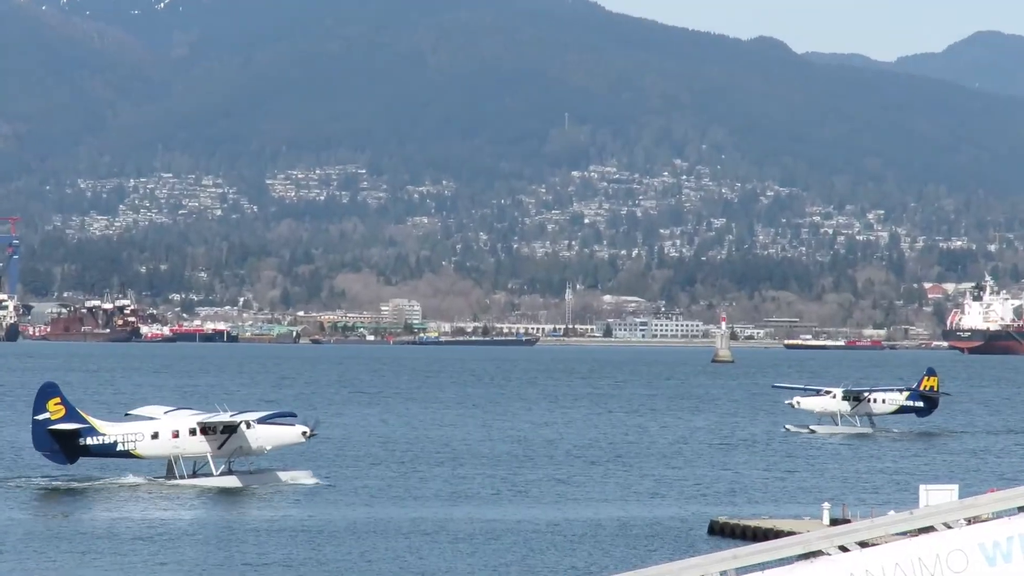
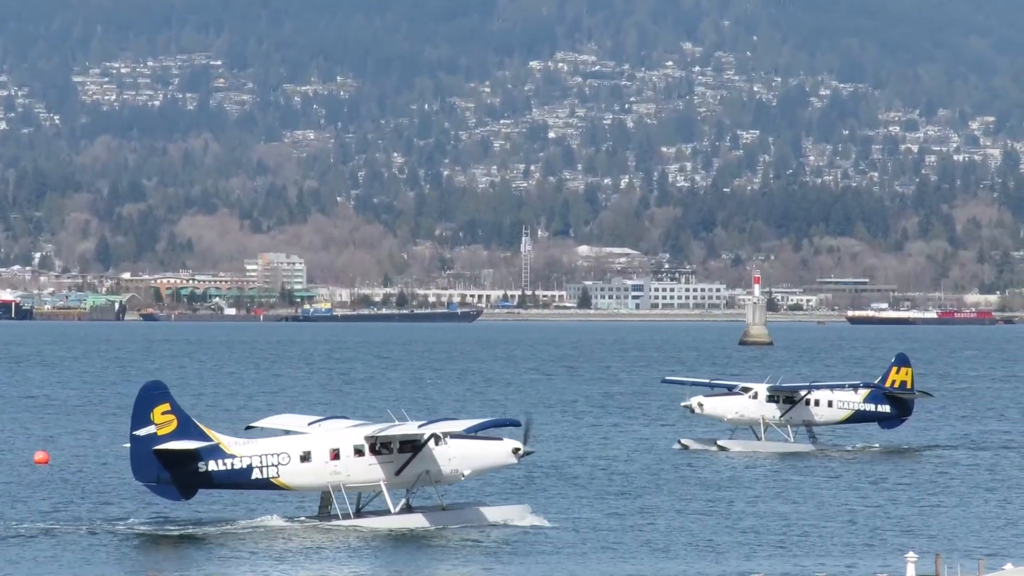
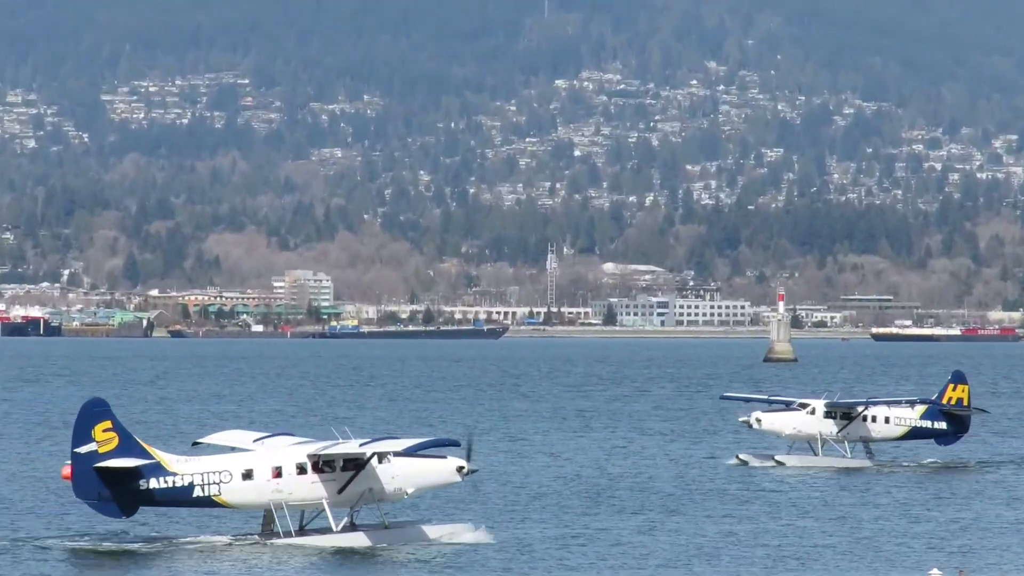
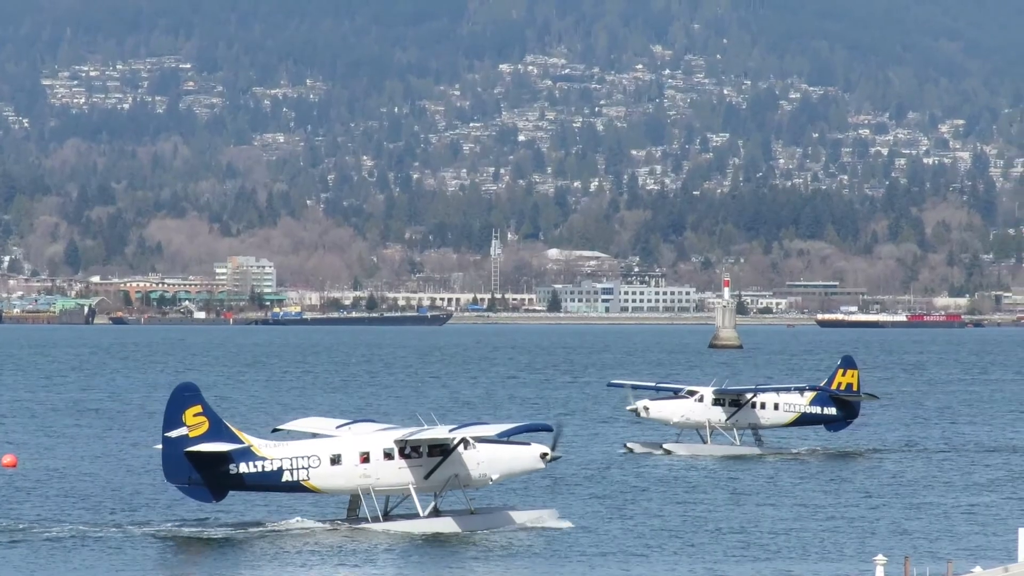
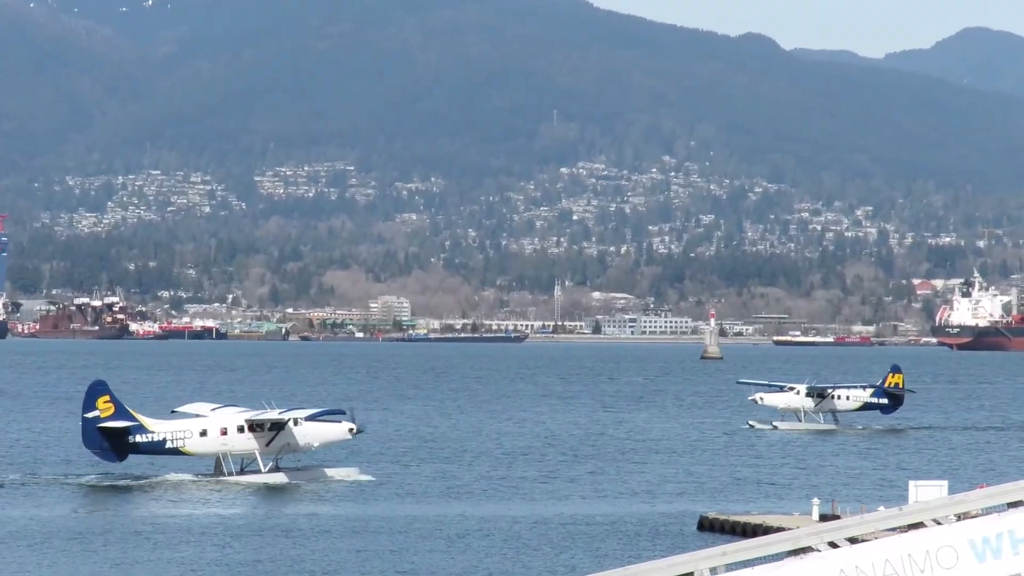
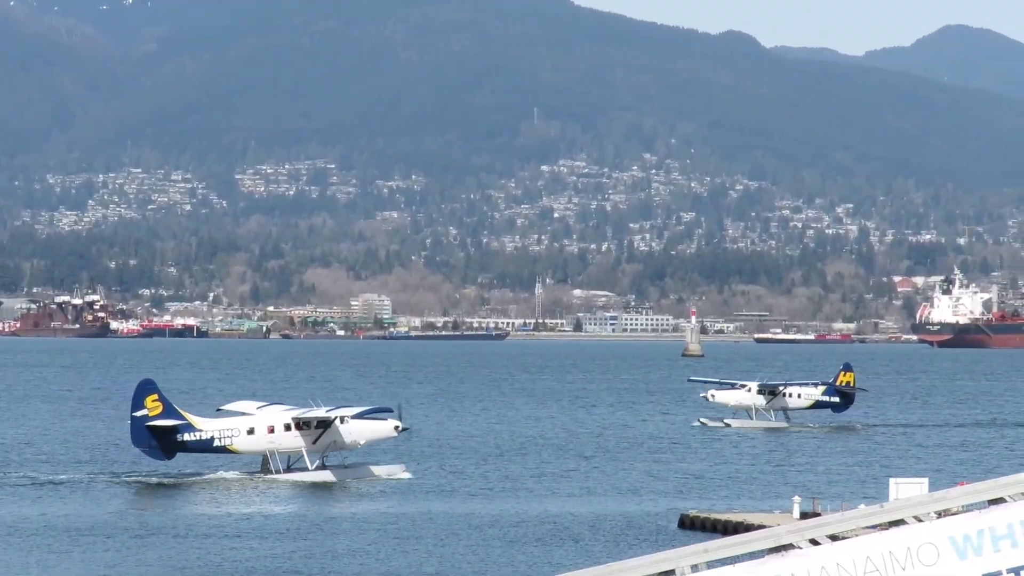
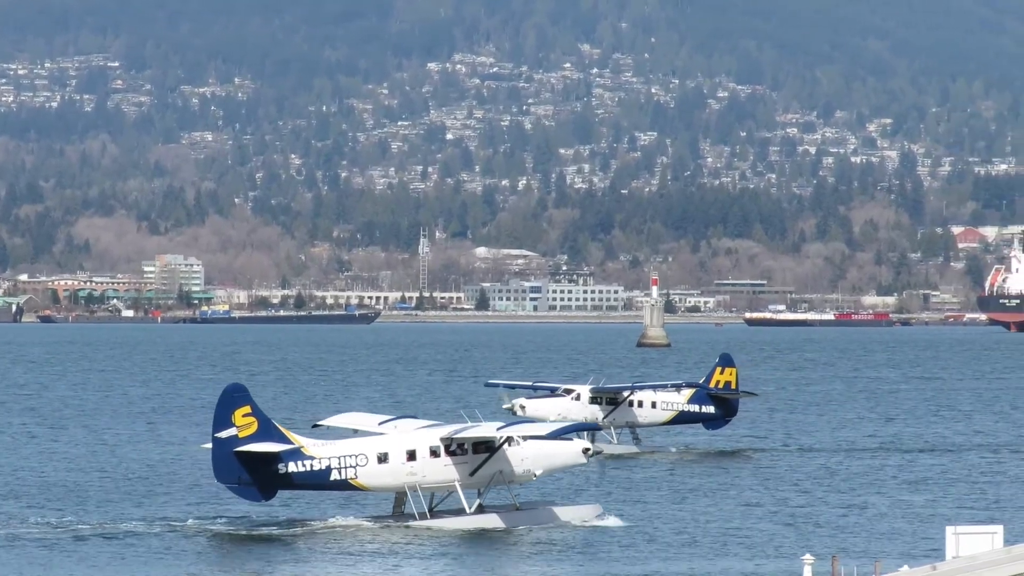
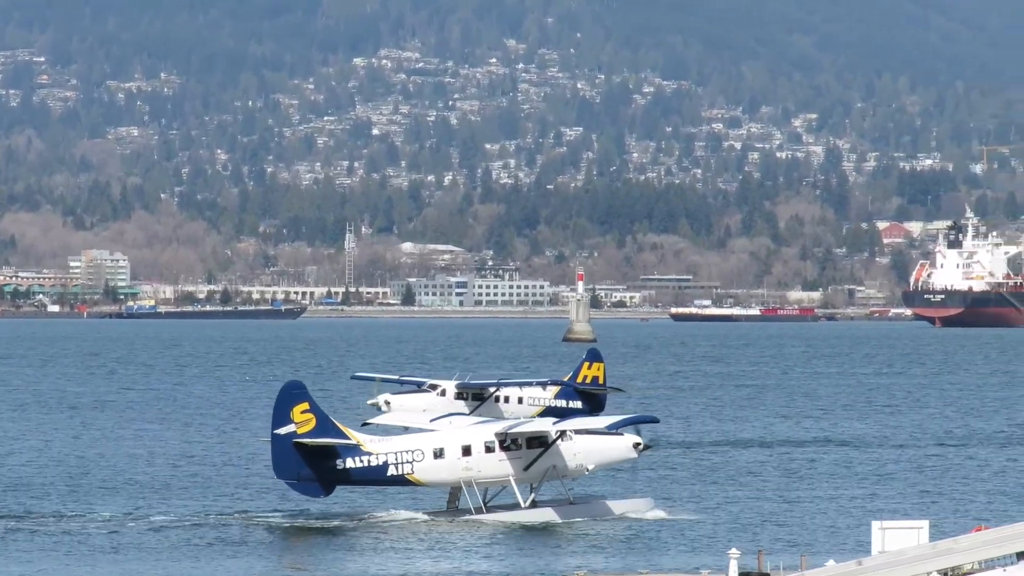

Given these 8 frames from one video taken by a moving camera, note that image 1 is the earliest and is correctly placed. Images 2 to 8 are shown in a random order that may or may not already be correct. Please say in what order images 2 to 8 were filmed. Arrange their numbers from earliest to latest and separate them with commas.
5, 6, 3, 2, 4, 7, 8
